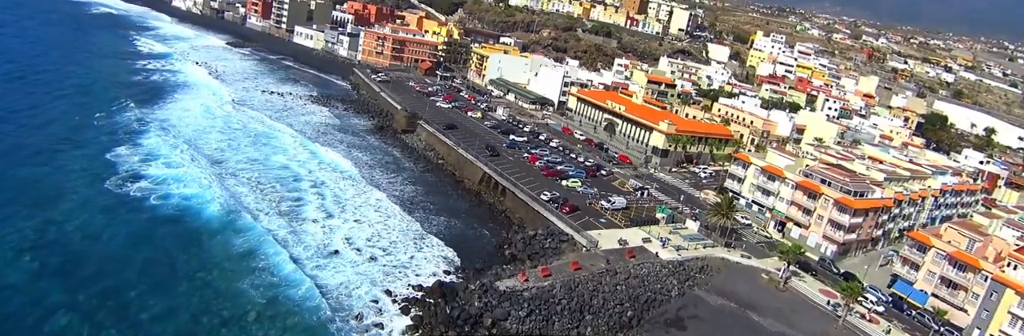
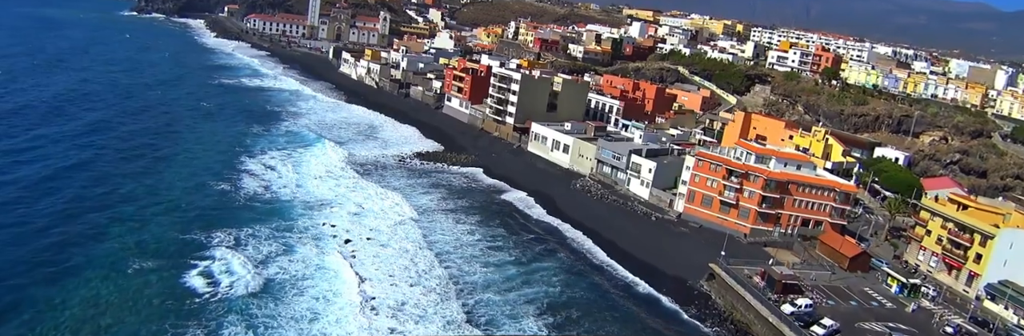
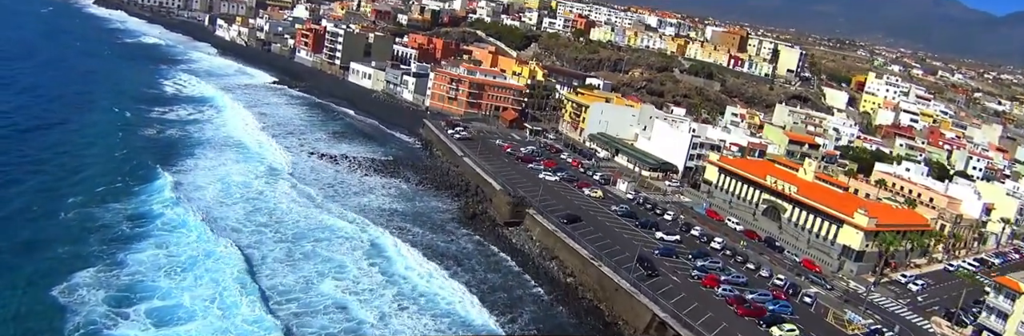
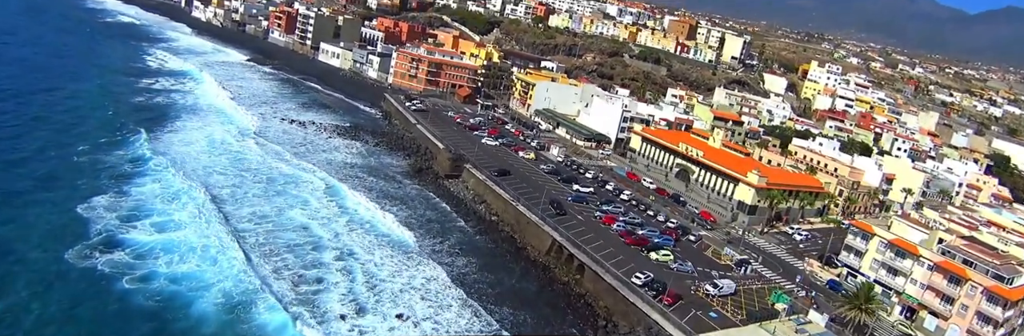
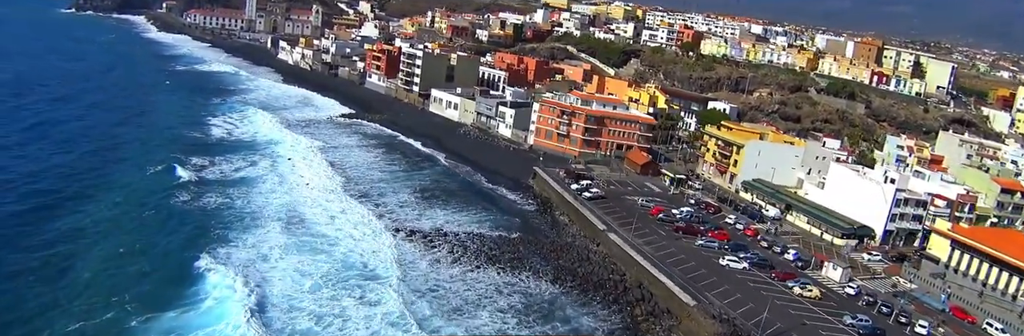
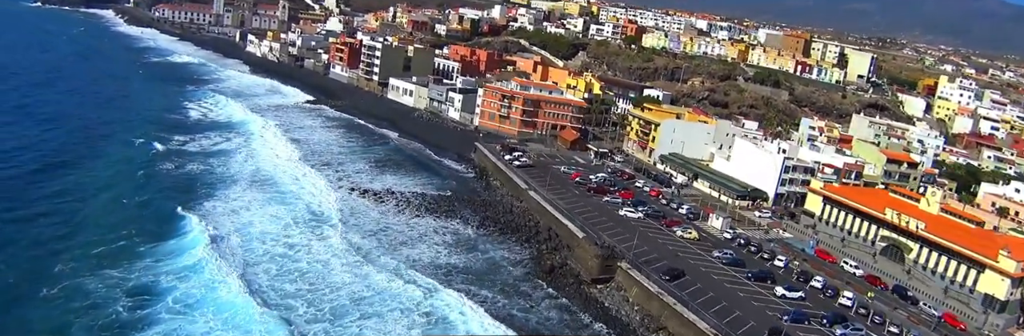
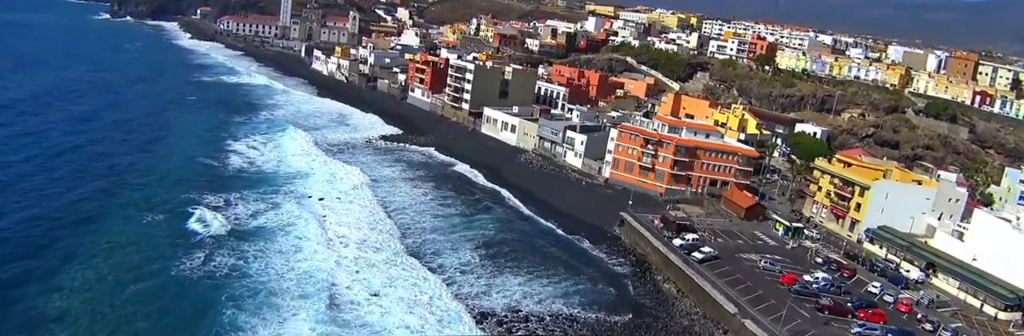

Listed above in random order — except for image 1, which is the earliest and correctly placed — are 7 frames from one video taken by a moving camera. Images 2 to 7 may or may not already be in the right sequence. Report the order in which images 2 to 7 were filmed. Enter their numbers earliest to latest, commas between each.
4, 3, 6, 5, 7, 2
